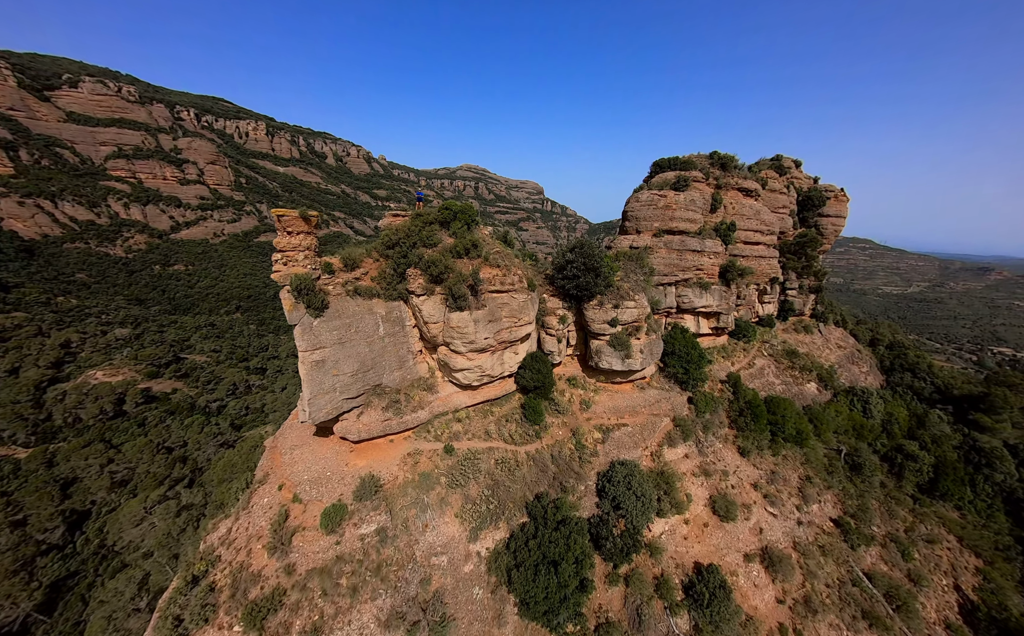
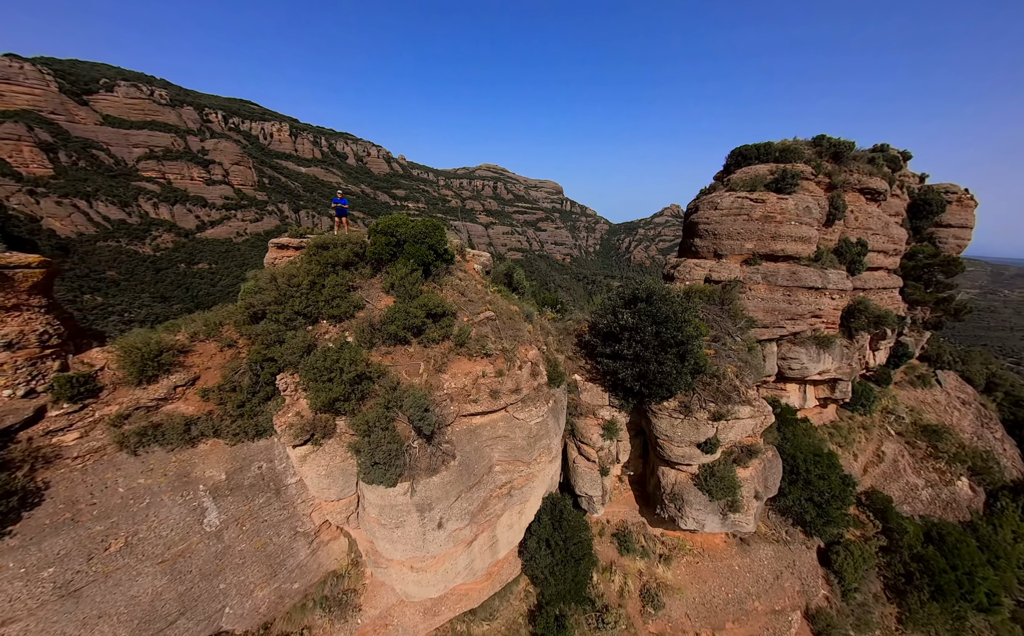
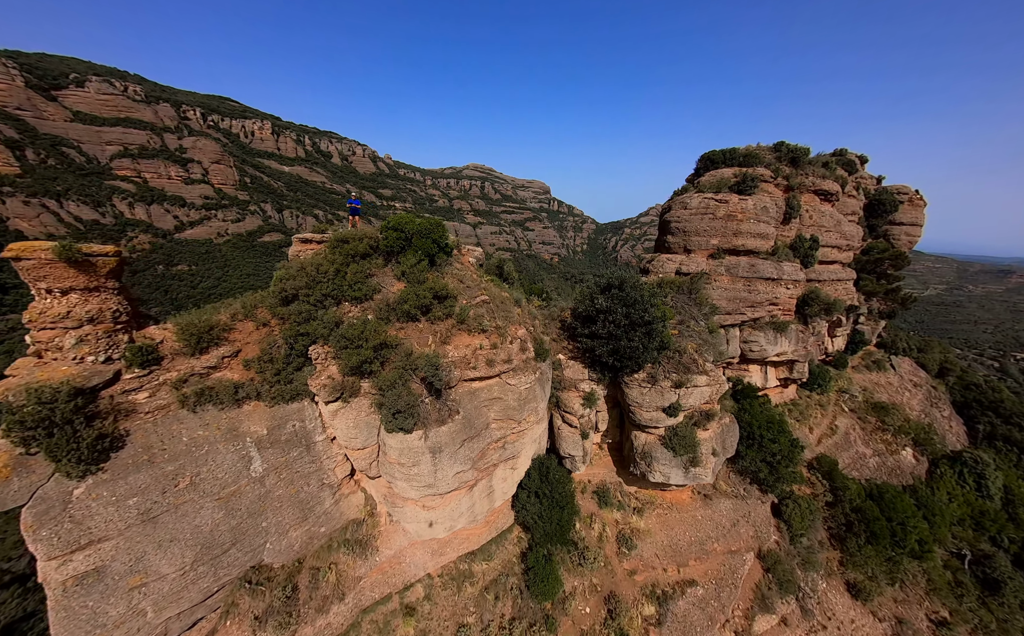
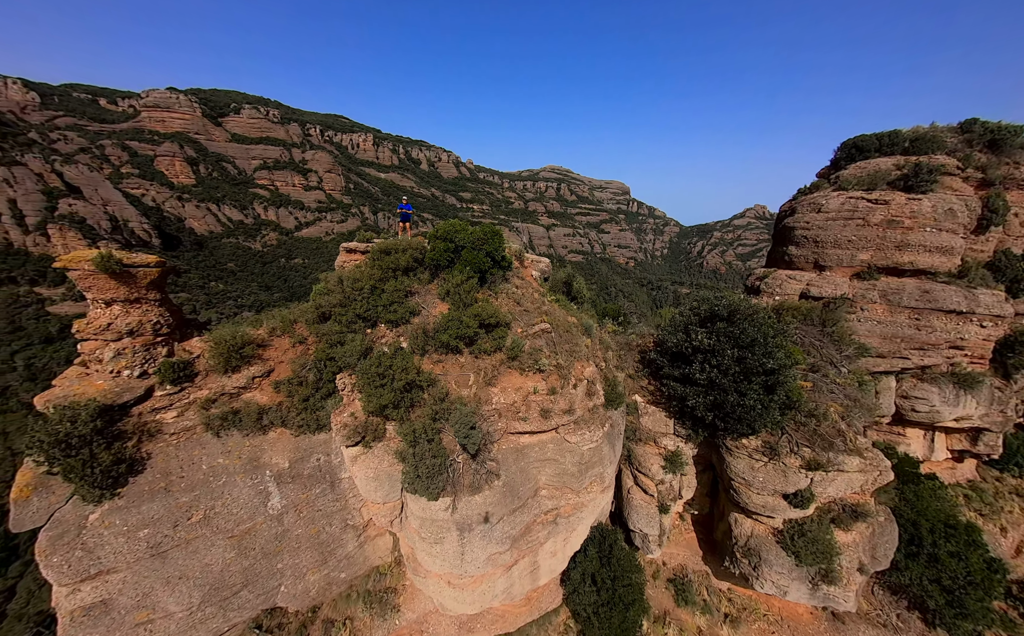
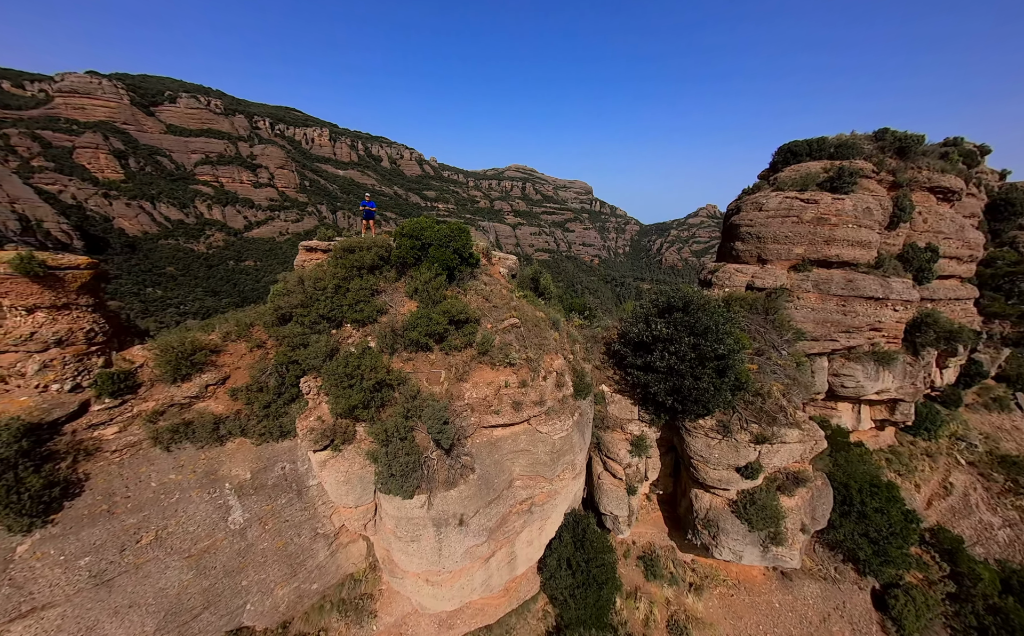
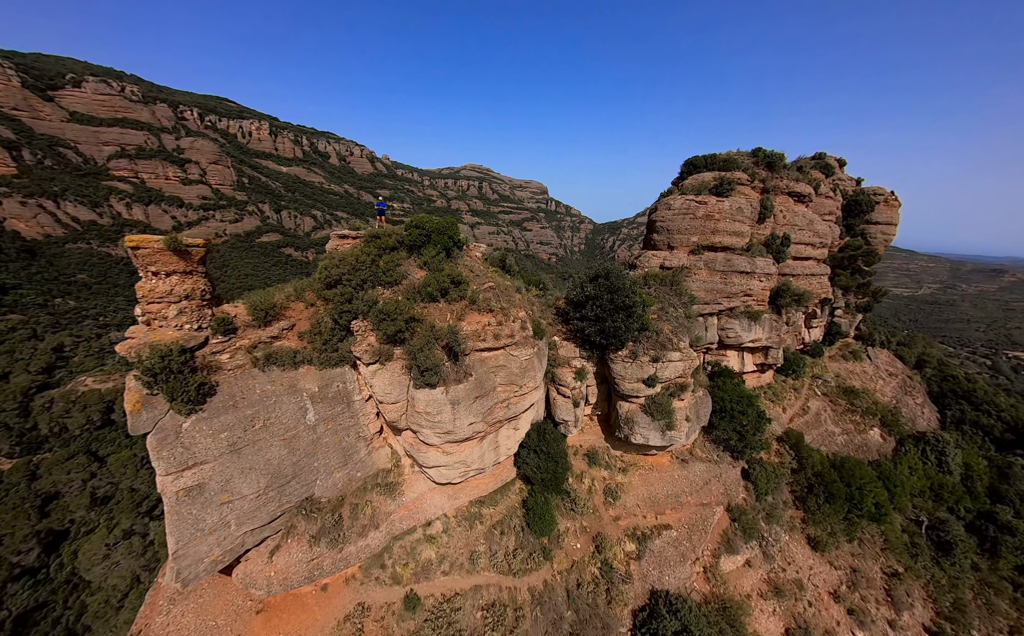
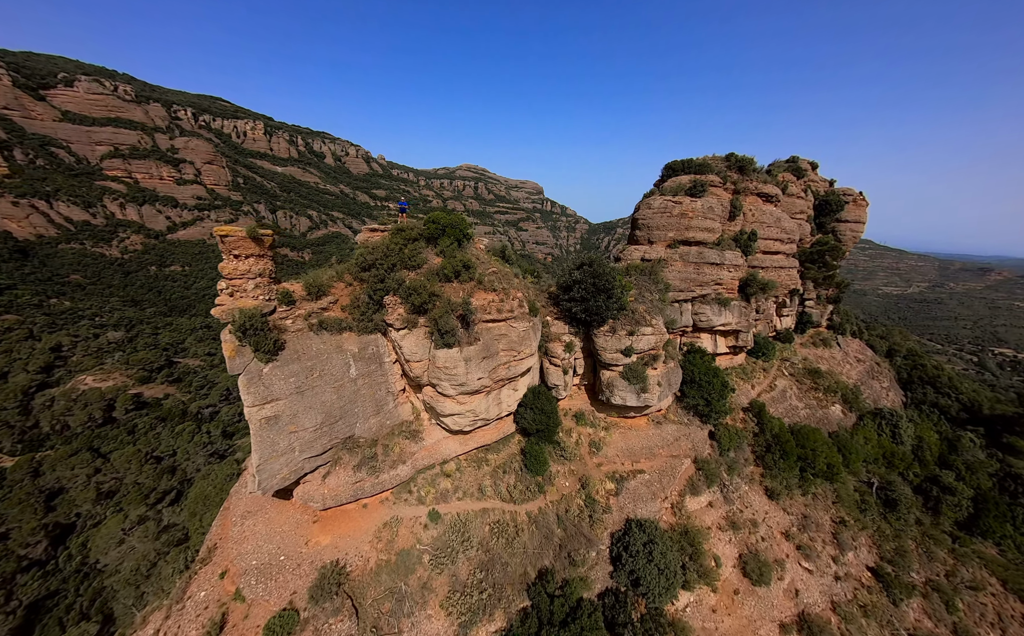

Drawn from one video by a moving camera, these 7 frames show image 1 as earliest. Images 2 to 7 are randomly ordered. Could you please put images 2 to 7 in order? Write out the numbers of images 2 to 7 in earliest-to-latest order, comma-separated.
7, 6, 3, 2, 5, 4
